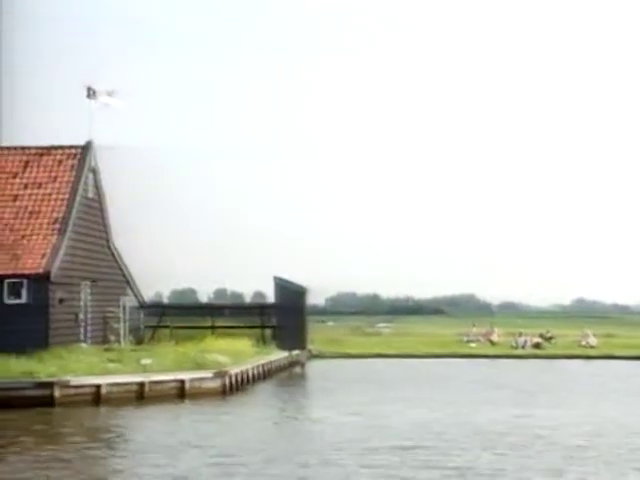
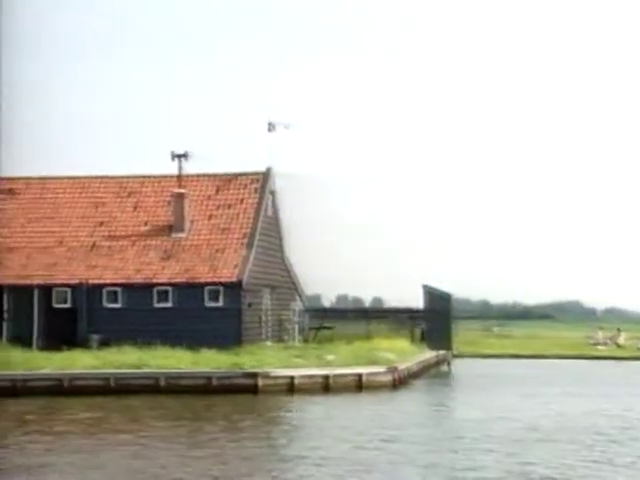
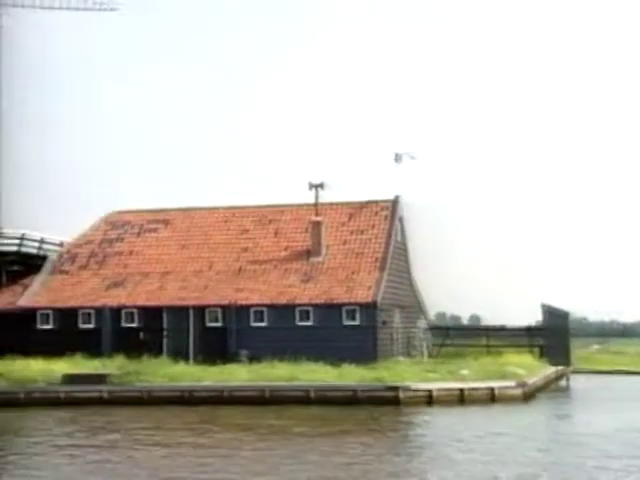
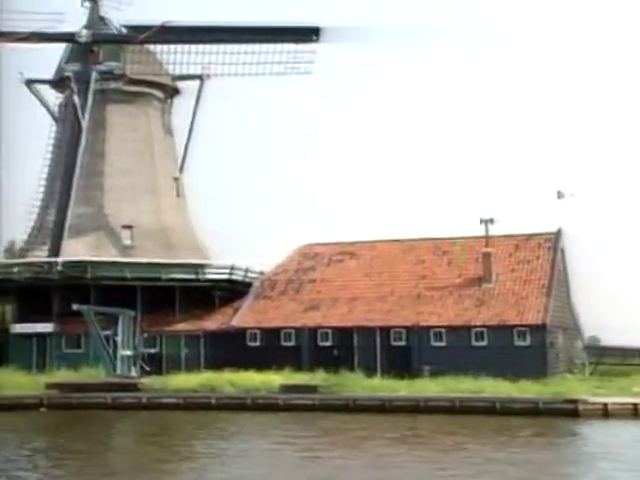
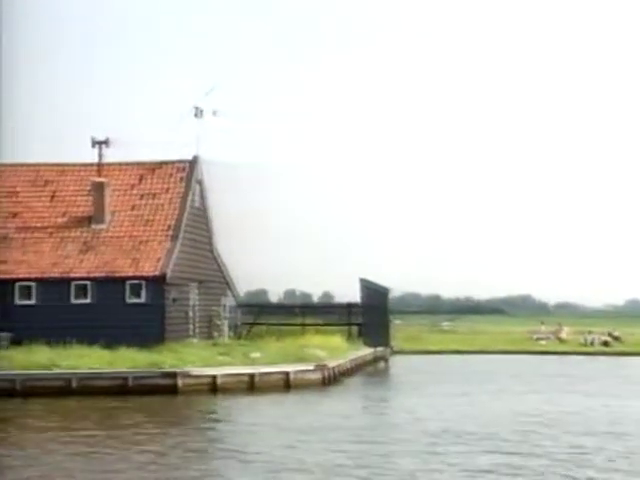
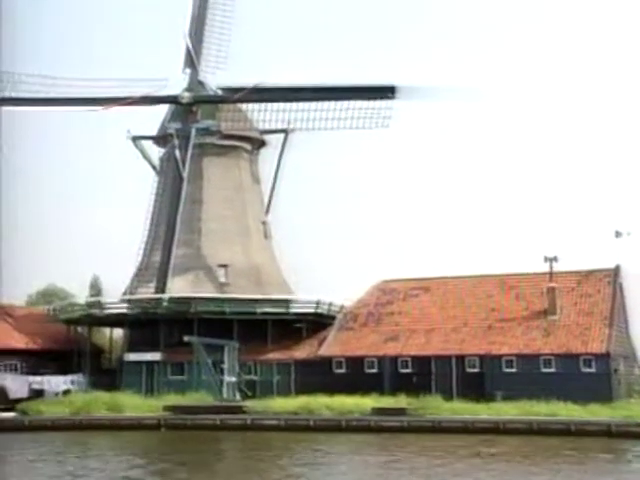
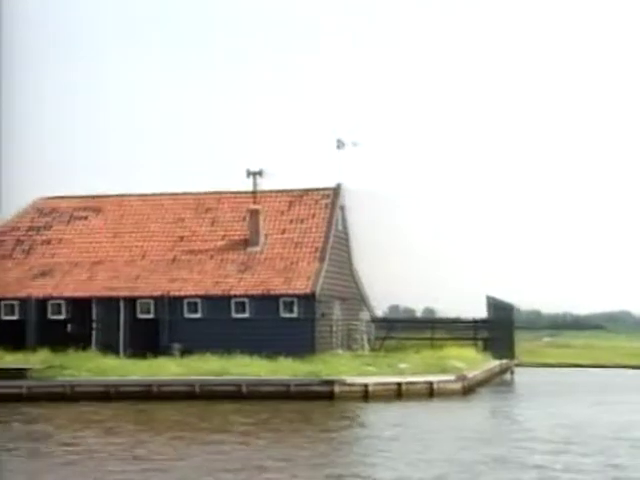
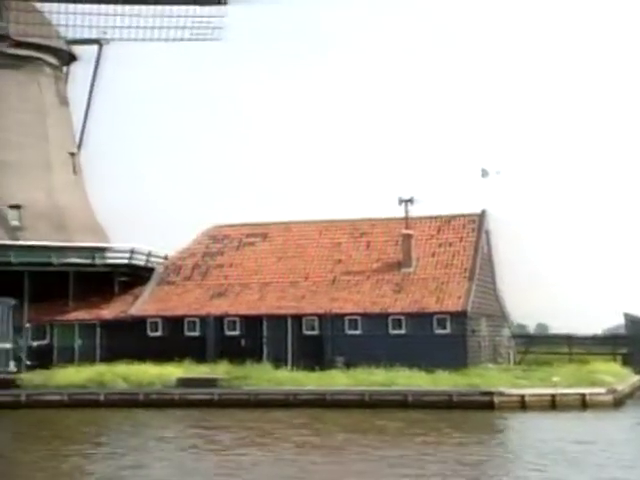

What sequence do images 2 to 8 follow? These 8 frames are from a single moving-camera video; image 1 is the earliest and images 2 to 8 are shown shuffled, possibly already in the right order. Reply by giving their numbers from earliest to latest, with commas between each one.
5, 2, 7, 3, 8, 4, 6
